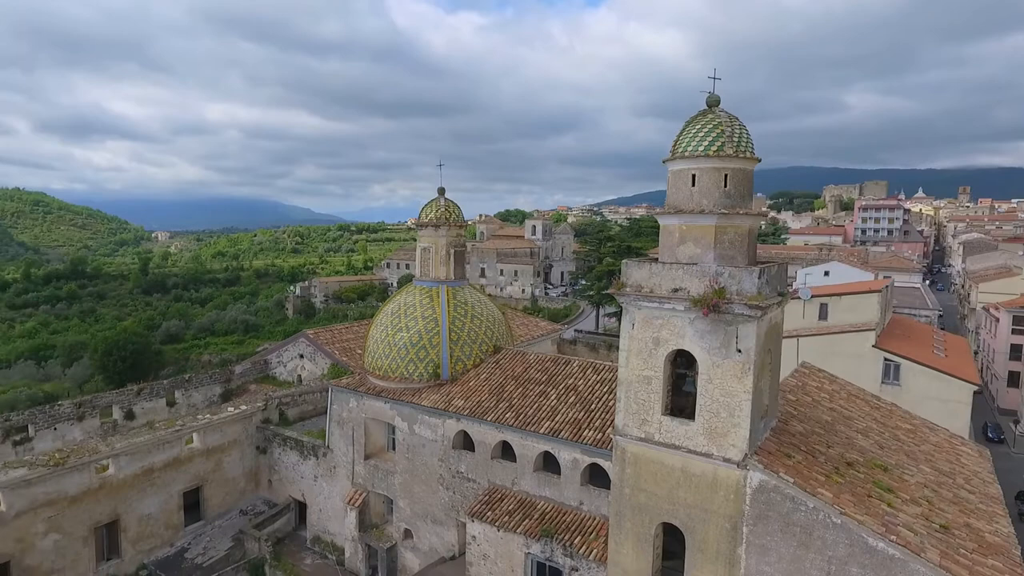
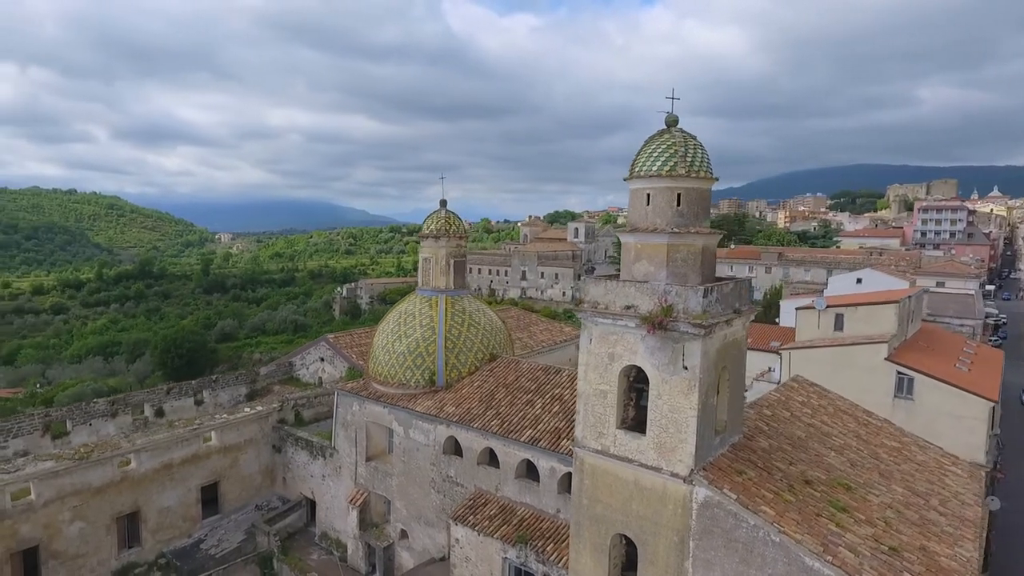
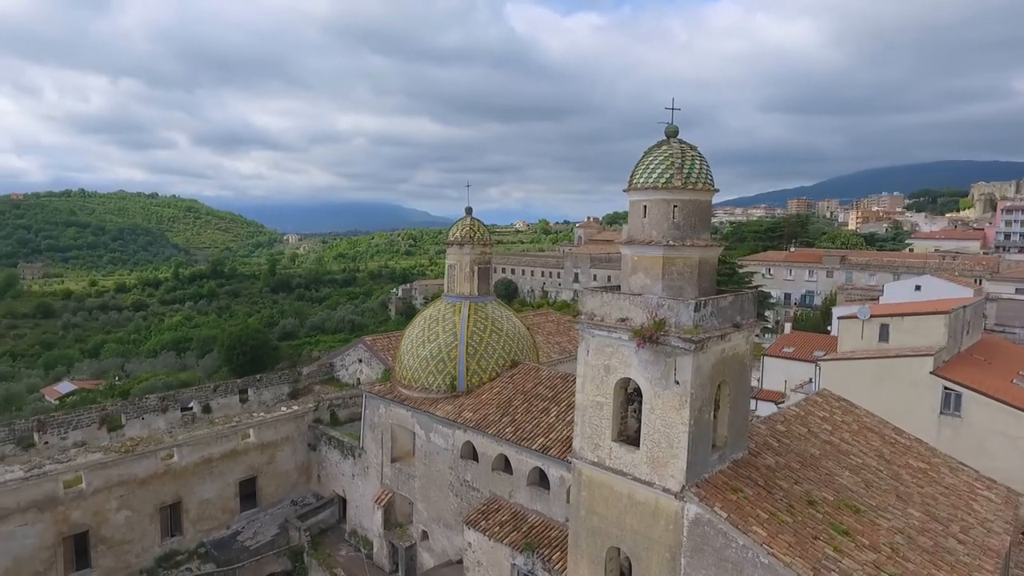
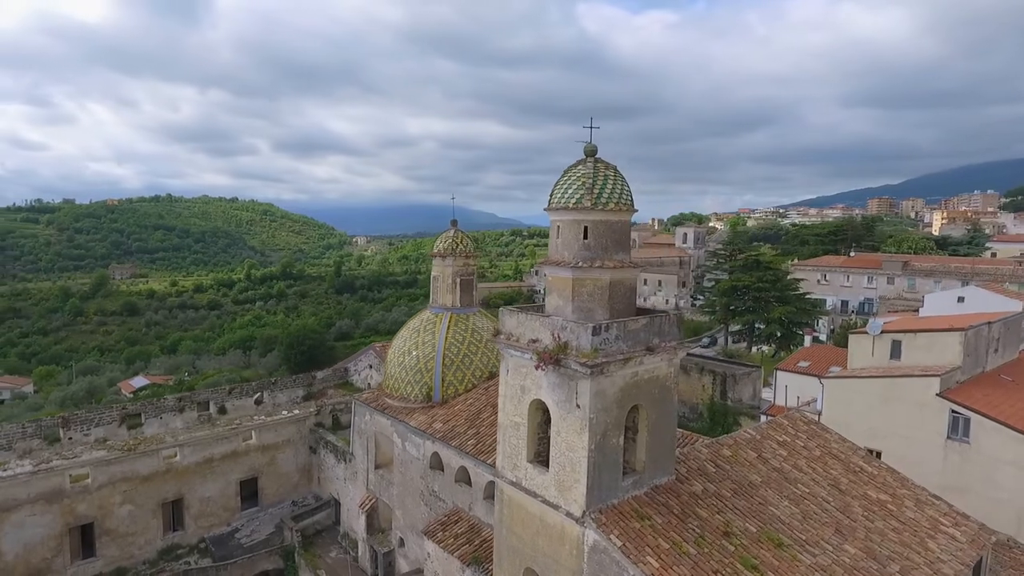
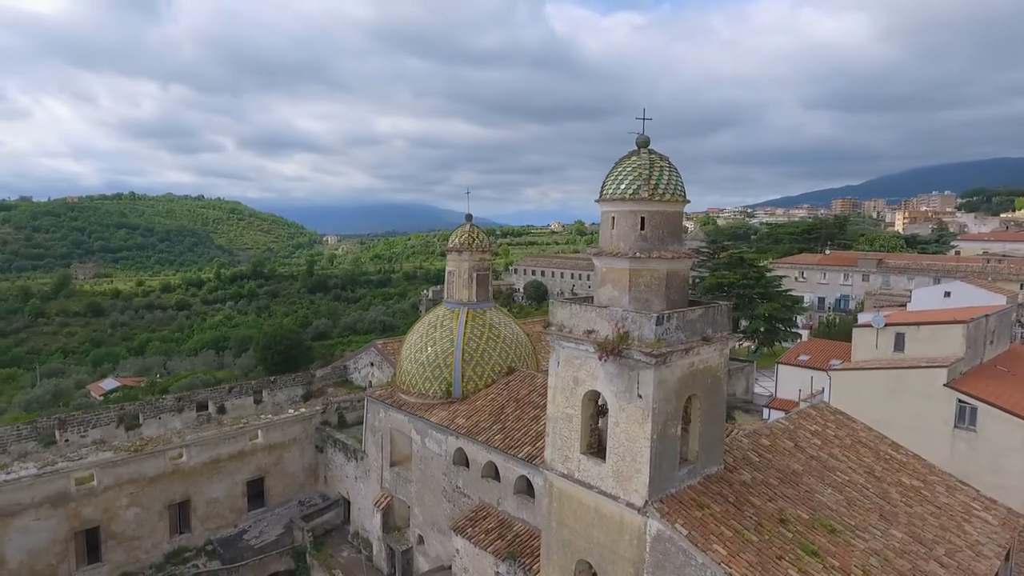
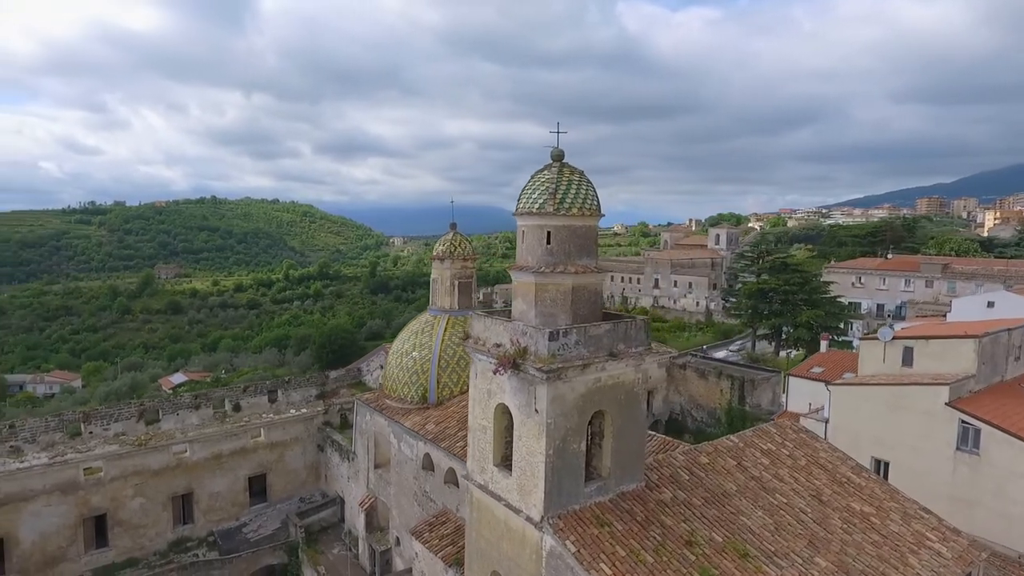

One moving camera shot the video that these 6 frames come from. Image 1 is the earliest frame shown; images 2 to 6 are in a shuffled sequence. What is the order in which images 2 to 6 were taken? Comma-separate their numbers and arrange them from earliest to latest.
2, 3, 5, 4, 6
